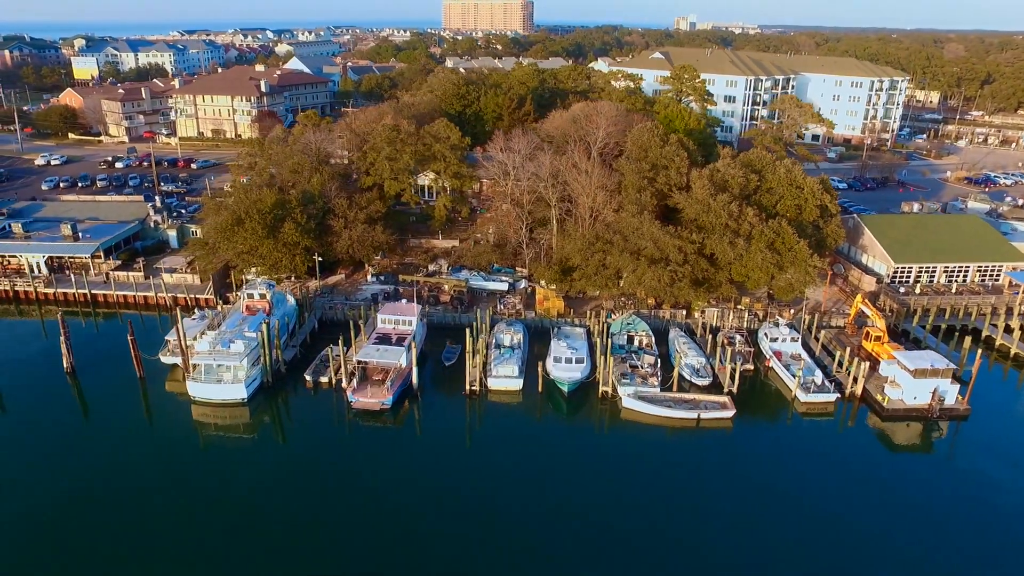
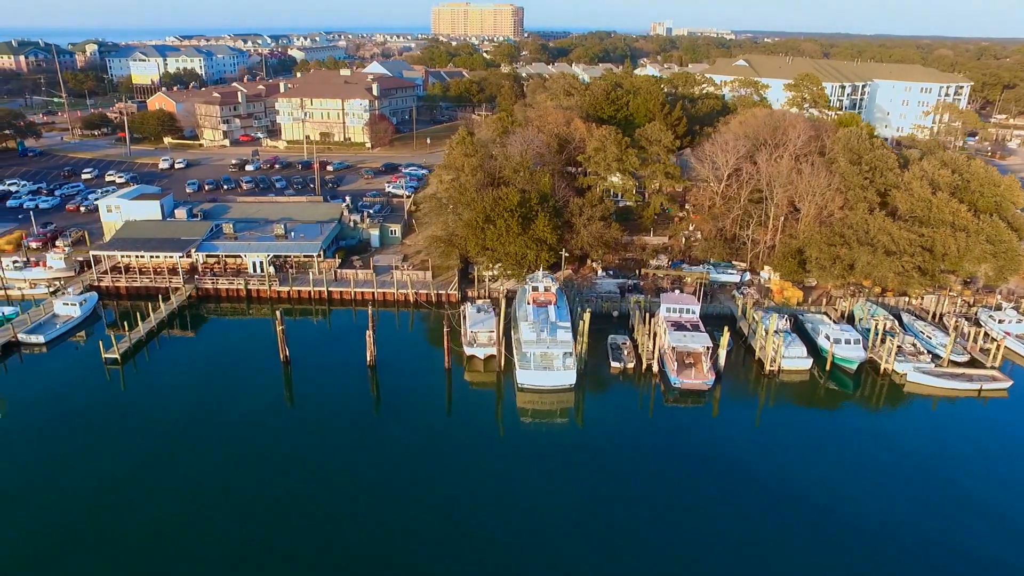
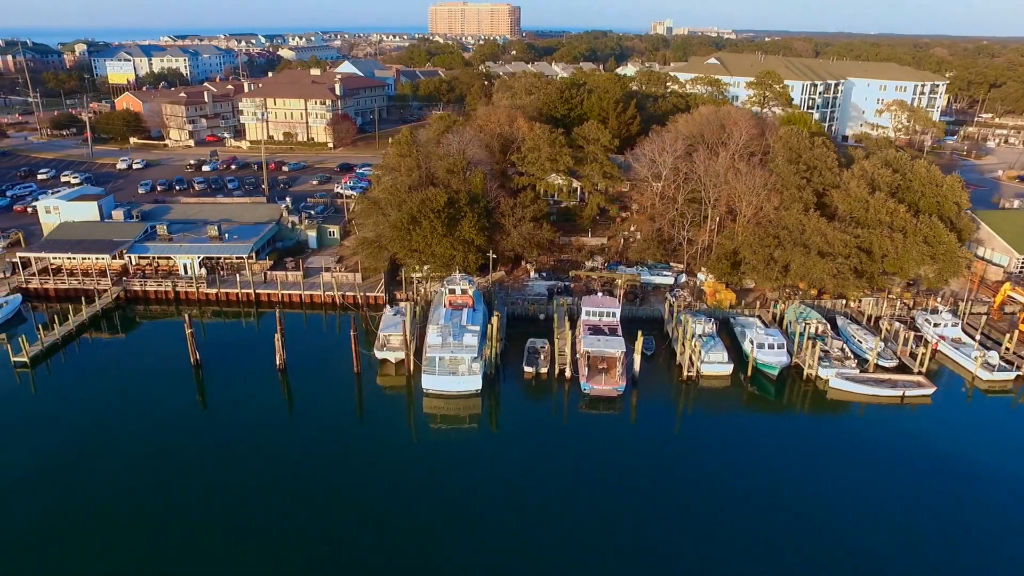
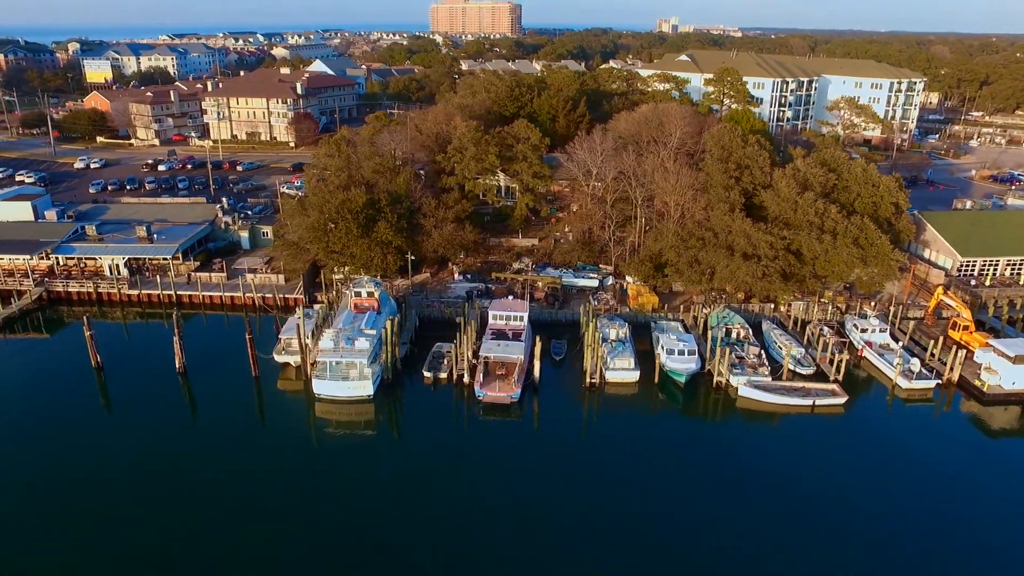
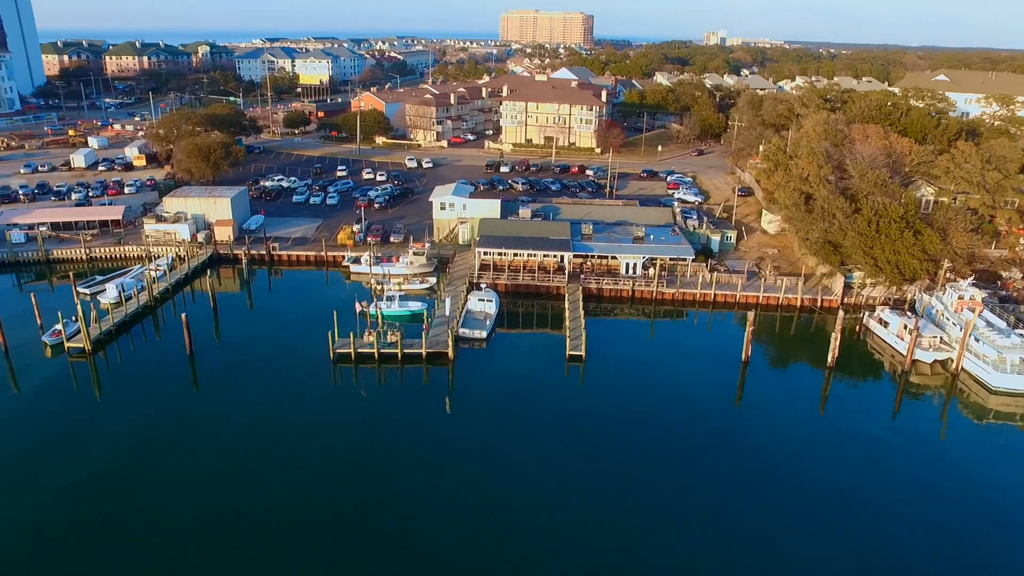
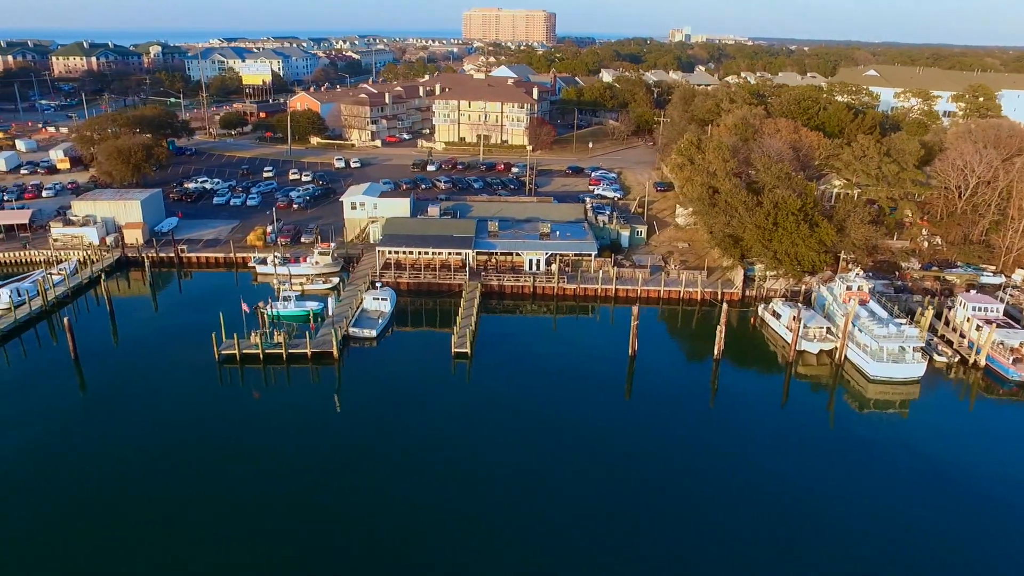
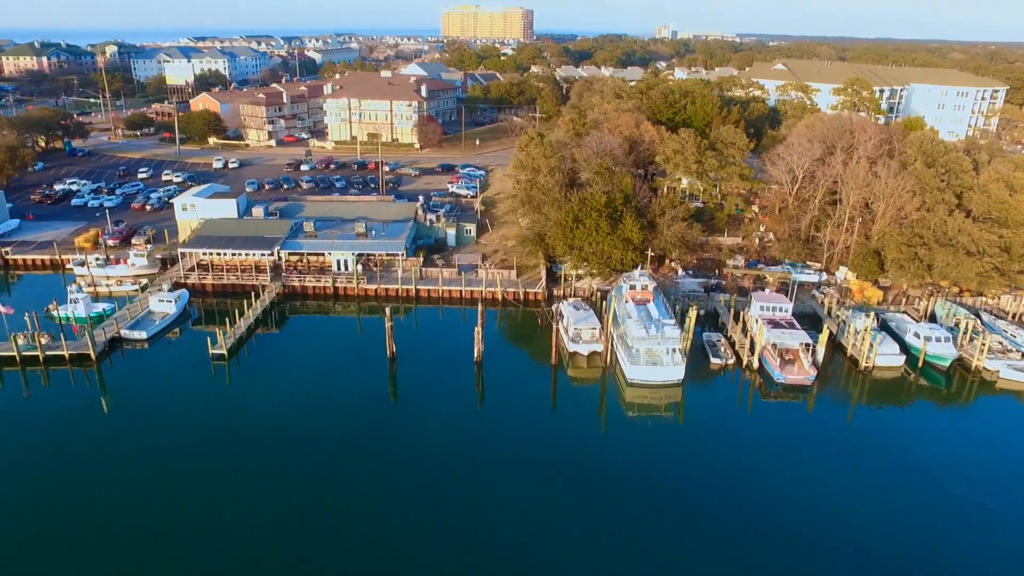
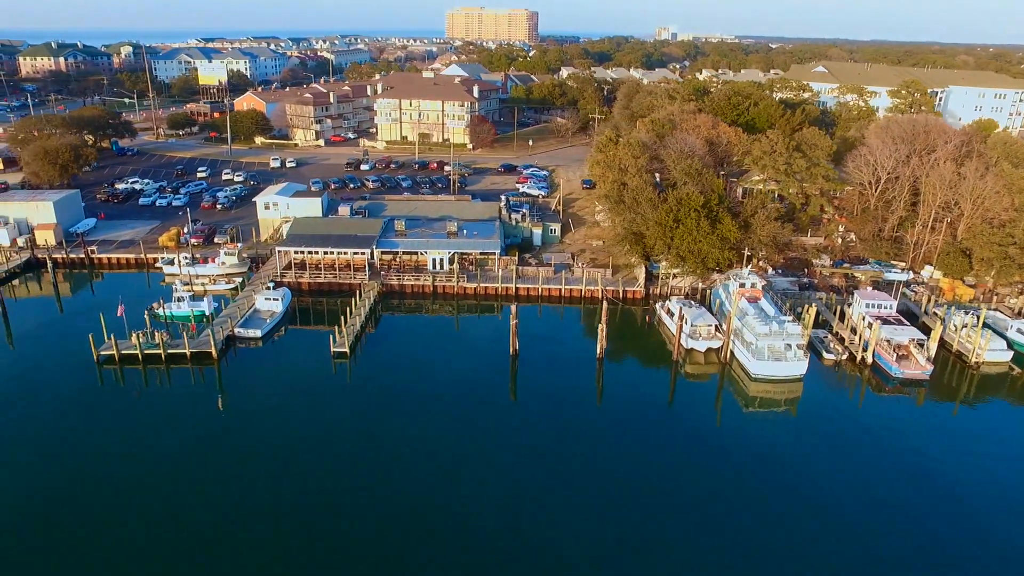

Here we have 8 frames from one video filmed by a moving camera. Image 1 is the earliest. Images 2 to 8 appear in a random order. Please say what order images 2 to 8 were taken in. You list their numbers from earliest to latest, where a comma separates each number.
4, 3, 2, 7, 8, 6, 5
